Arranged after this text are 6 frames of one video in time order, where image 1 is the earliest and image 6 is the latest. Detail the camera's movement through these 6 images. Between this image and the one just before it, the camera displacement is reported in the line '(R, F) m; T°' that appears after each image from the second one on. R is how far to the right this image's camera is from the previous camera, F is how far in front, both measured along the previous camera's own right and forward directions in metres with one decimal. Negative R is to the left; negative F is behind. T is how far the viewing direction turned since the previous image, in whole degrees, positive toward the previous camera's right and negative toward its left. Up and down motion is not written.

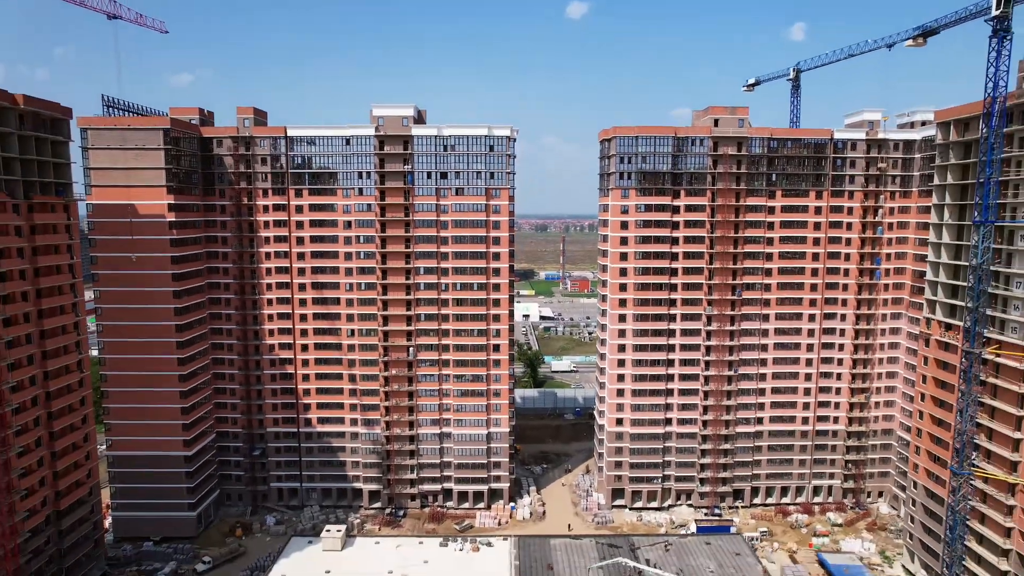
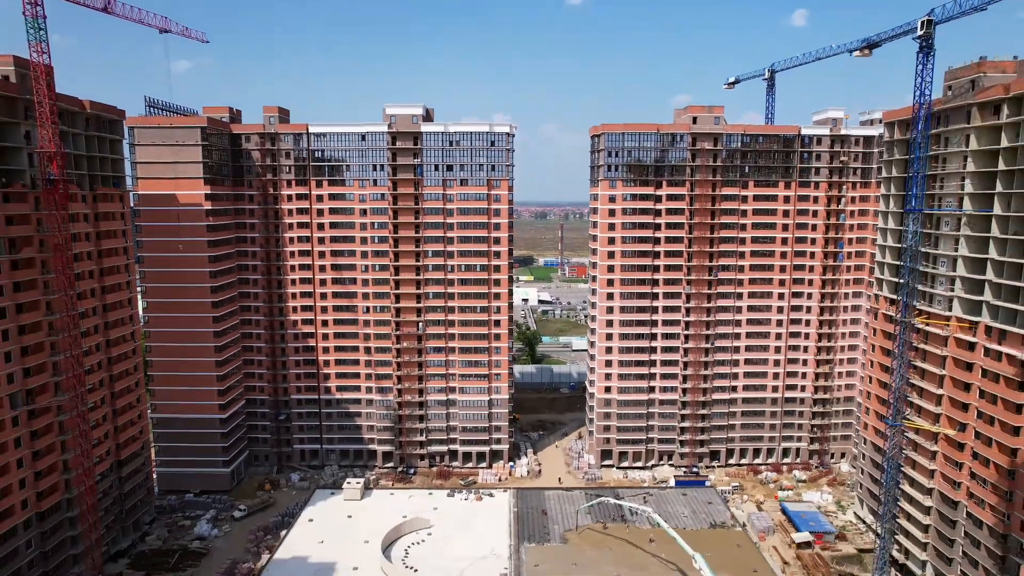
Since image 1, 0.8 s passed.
(+0.1, -8.1) m; 0°
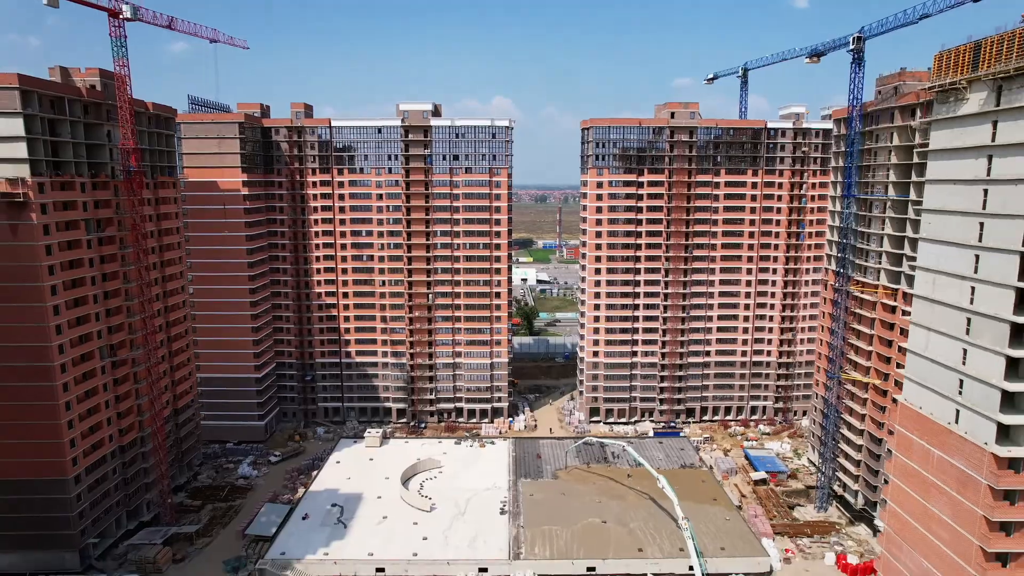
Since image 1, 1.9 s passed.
(+0.1, -10.4) m; 0°
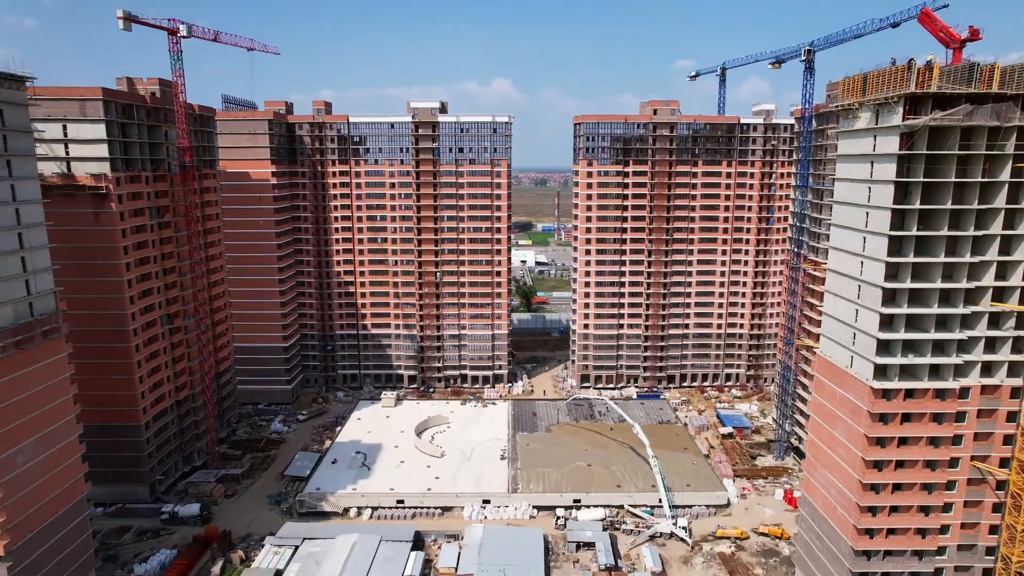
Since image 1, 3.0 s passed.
(+0.2, -10.4) m; 0°
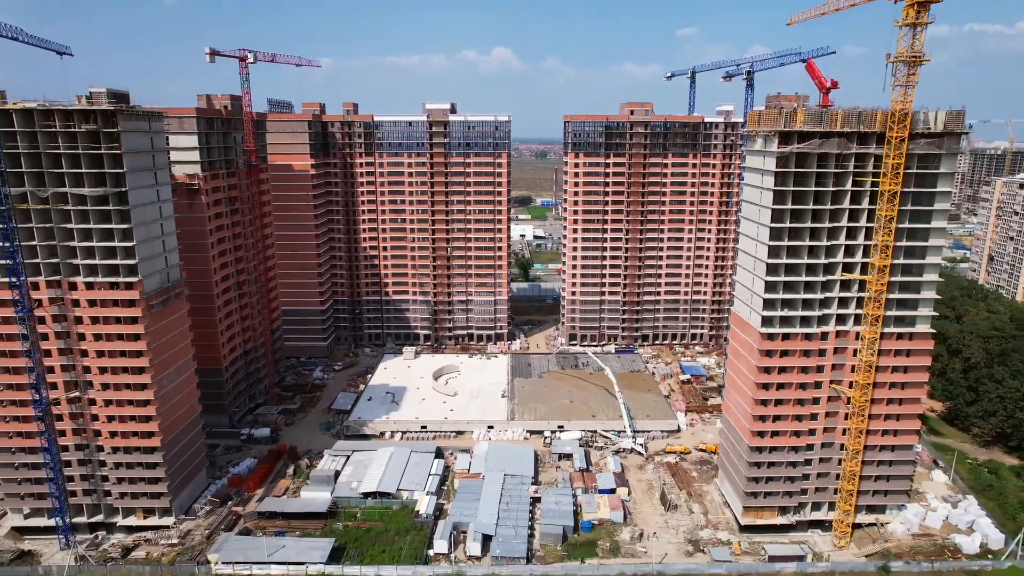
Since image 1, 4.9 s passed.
(+0.2, -18.7) m; 0°
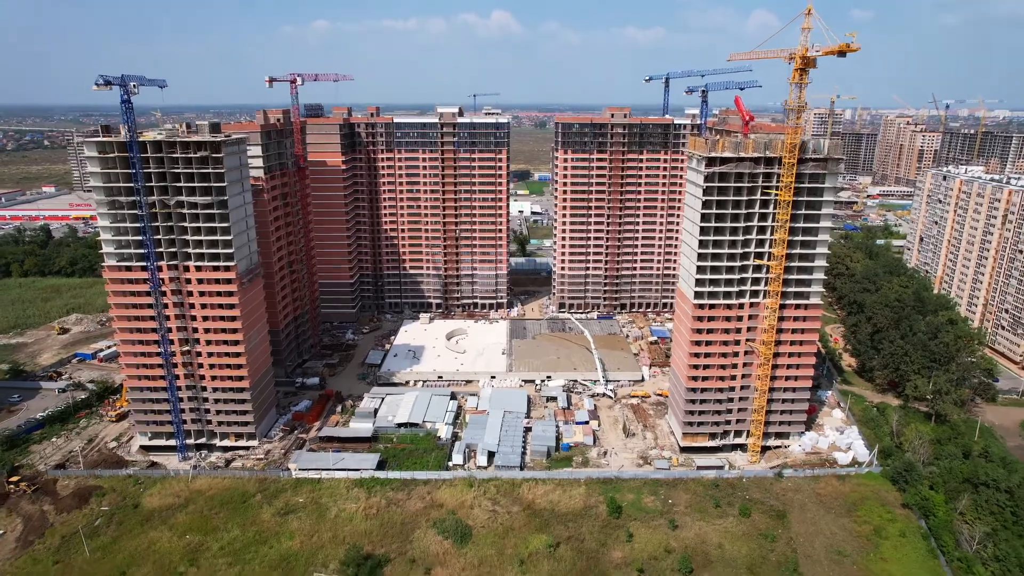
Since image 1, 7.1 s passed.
(+0.2, -21.4) m; 0°
